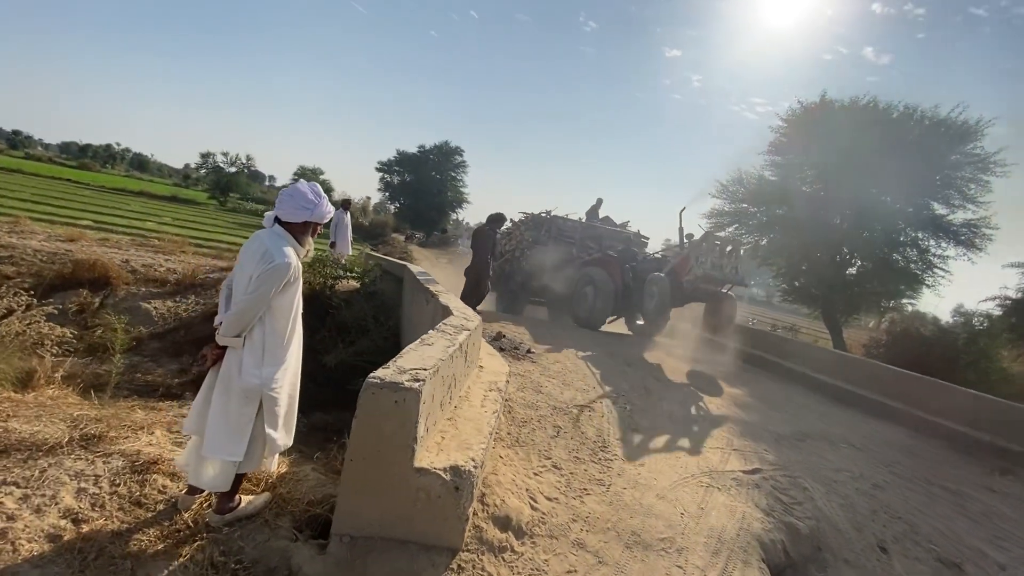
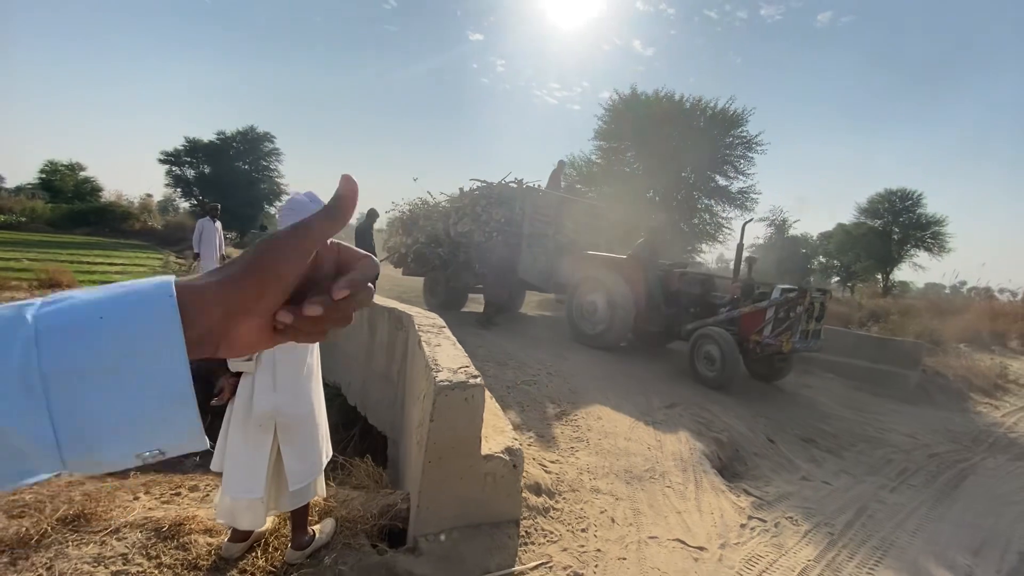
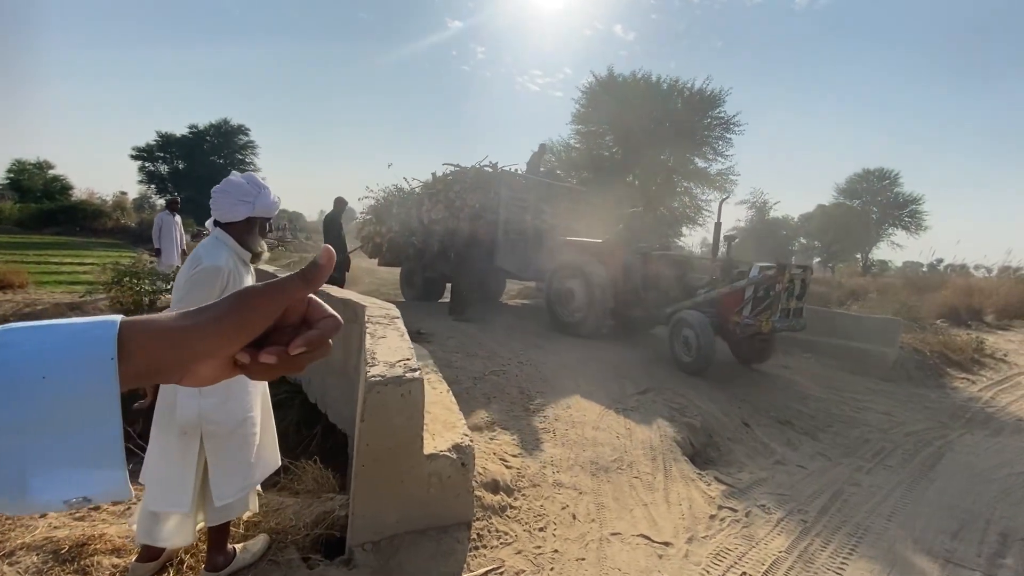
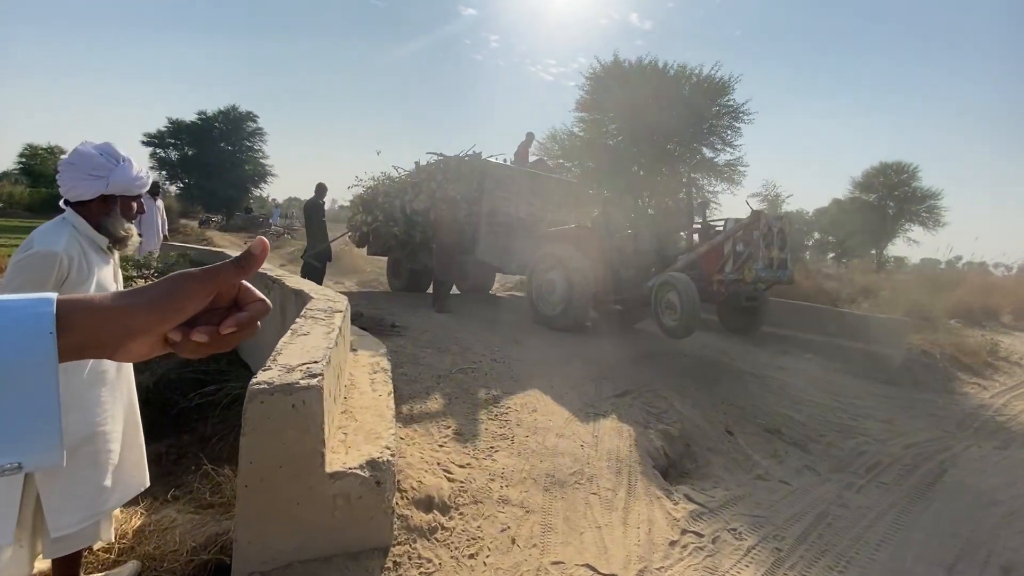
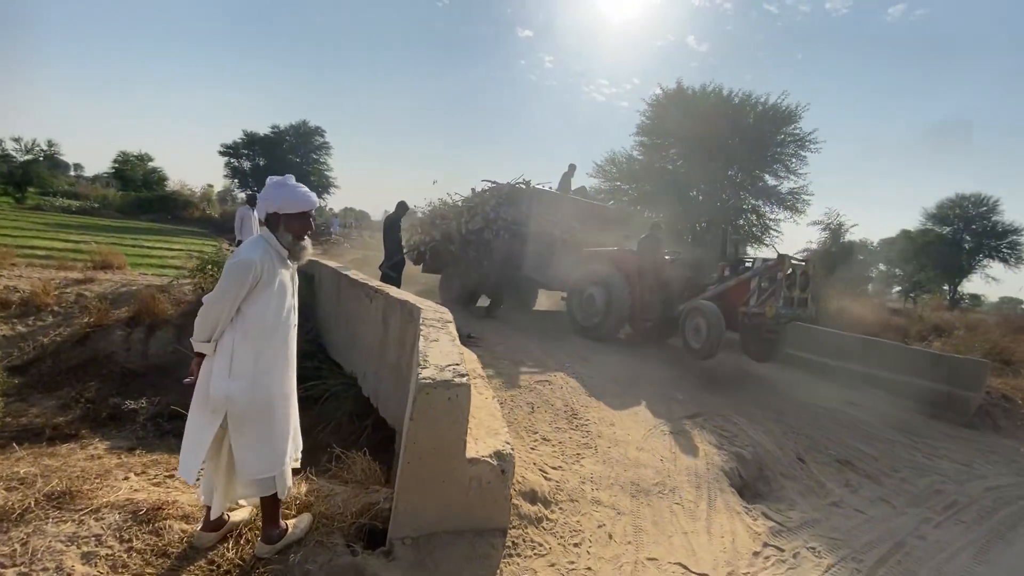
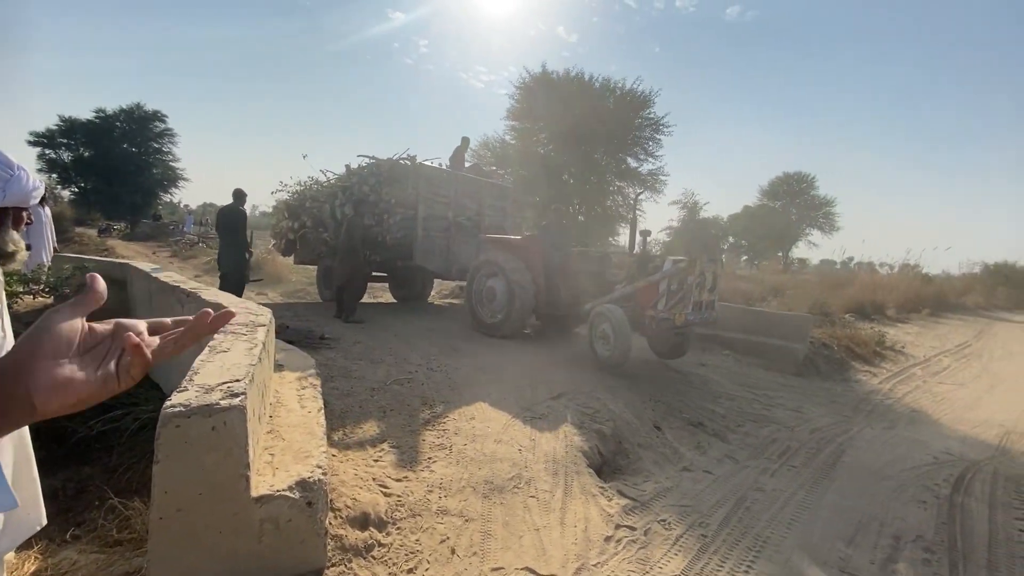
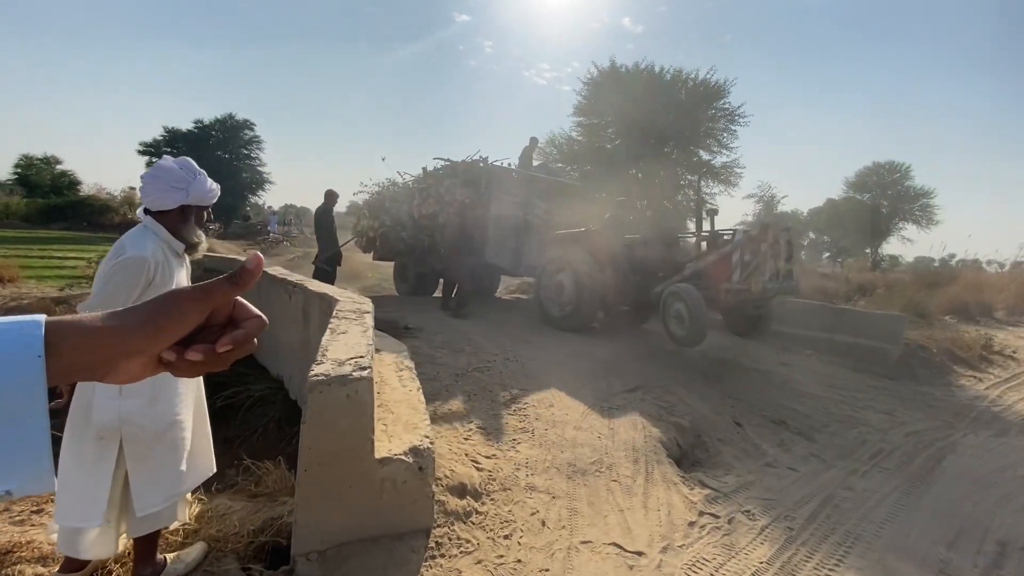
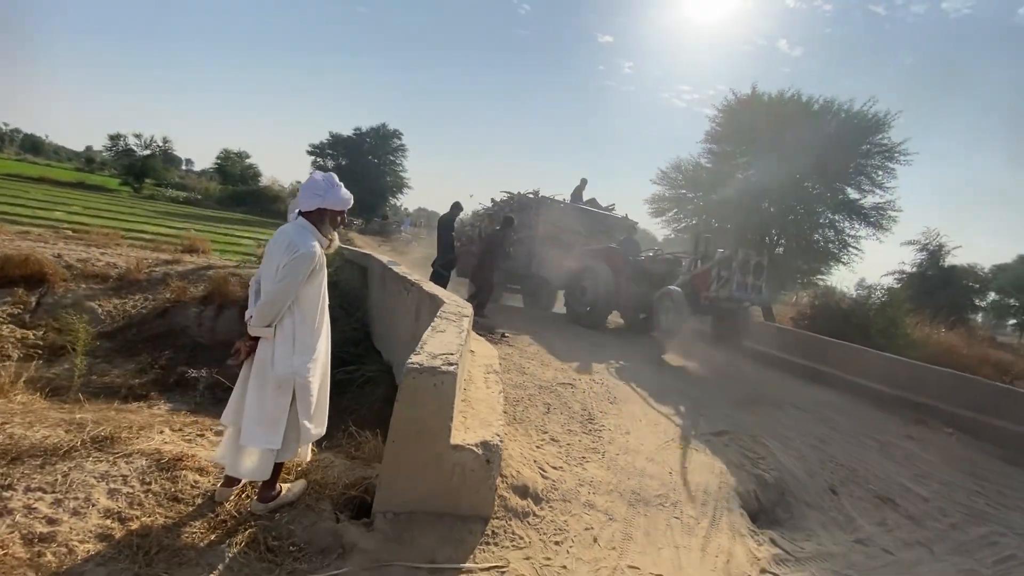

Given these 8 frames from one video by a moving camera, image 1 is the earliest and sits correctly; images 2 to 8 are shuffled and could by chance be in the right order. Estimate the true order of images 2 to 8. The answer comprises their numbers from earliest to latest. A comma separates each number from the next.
8, 5, 2, 3, 7, 4, 6
